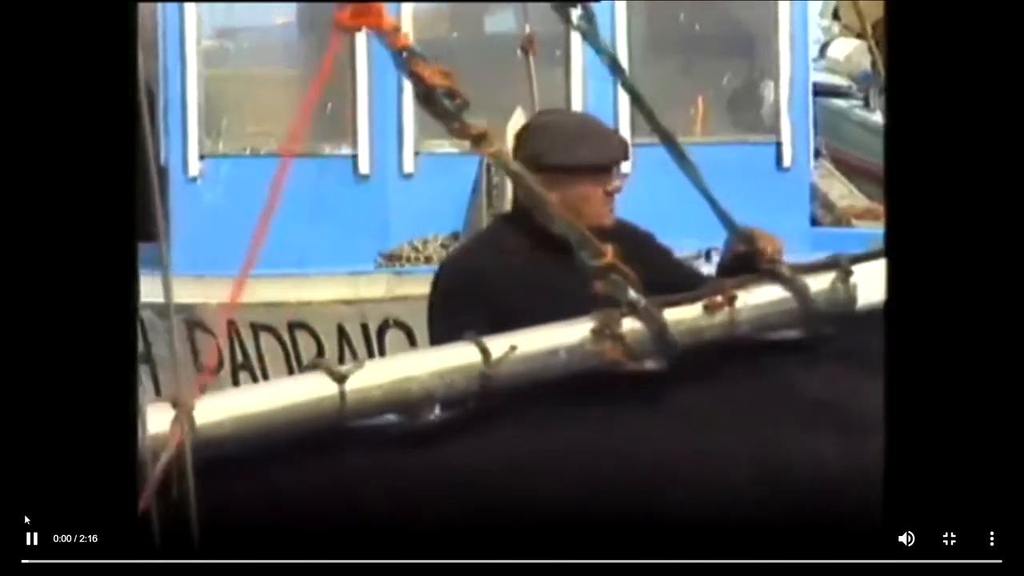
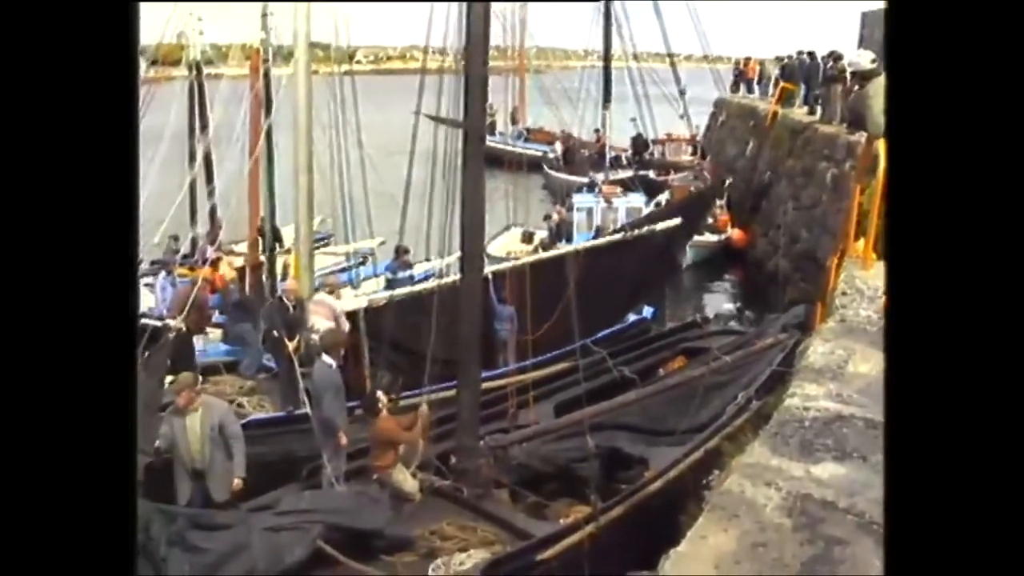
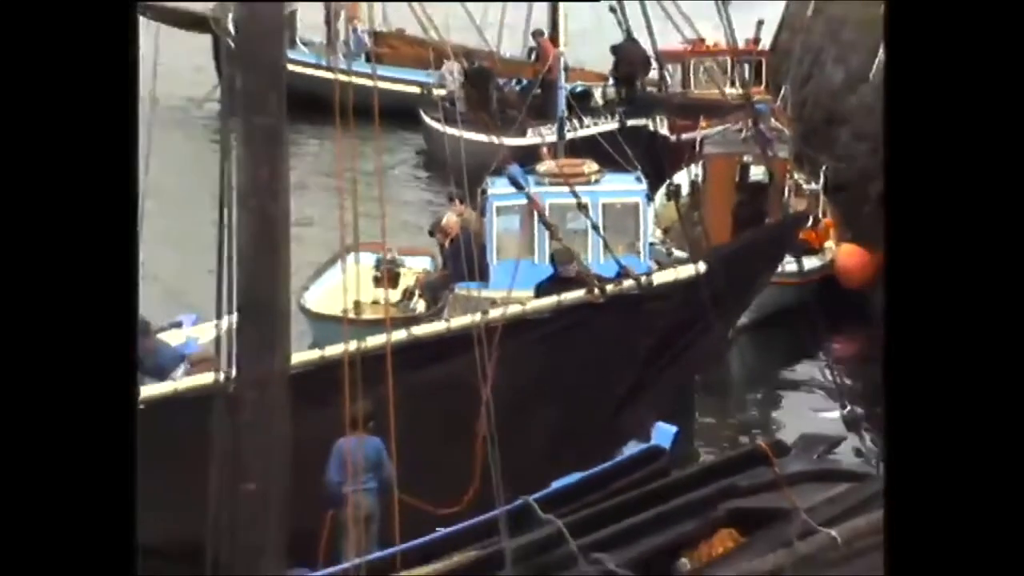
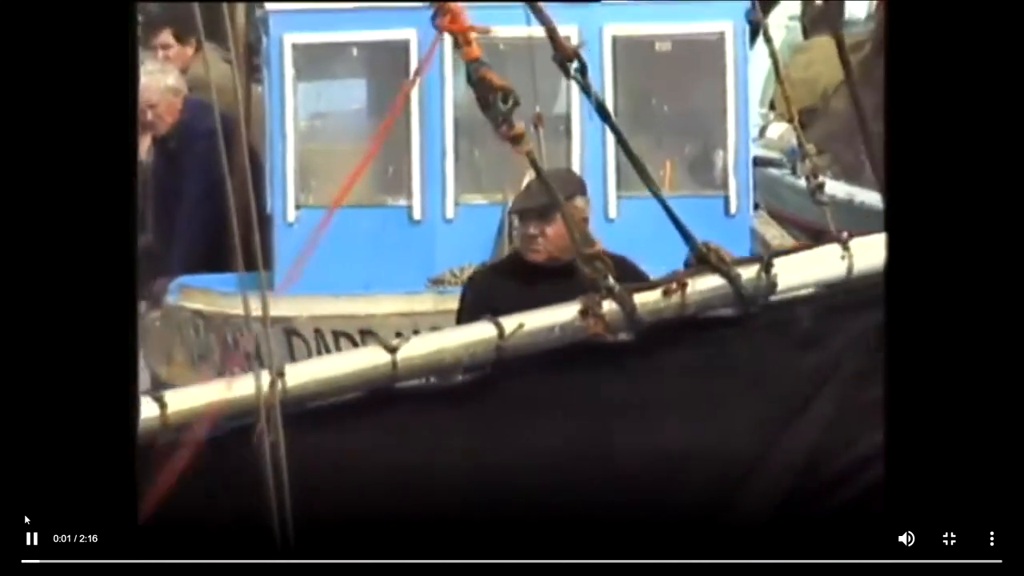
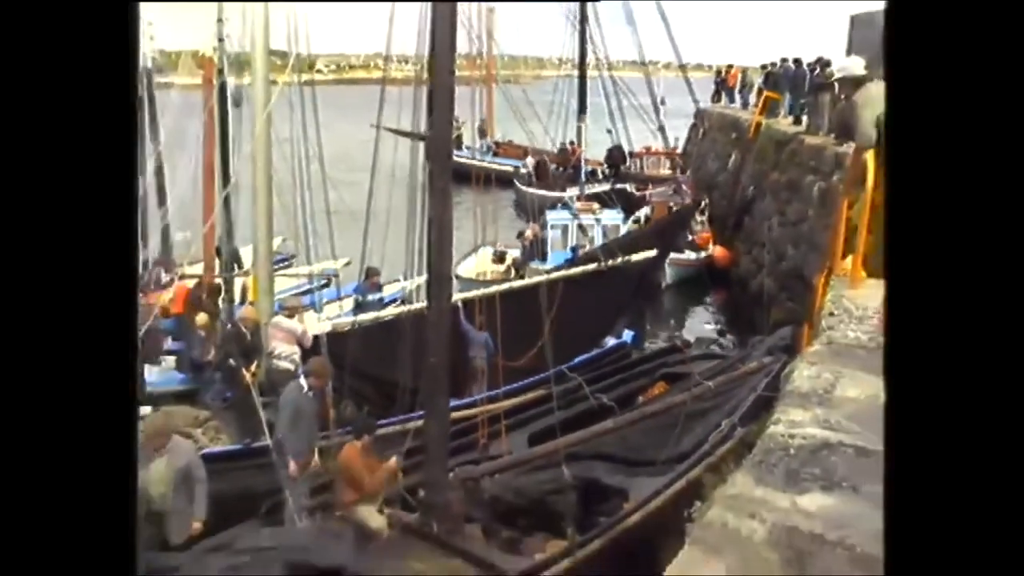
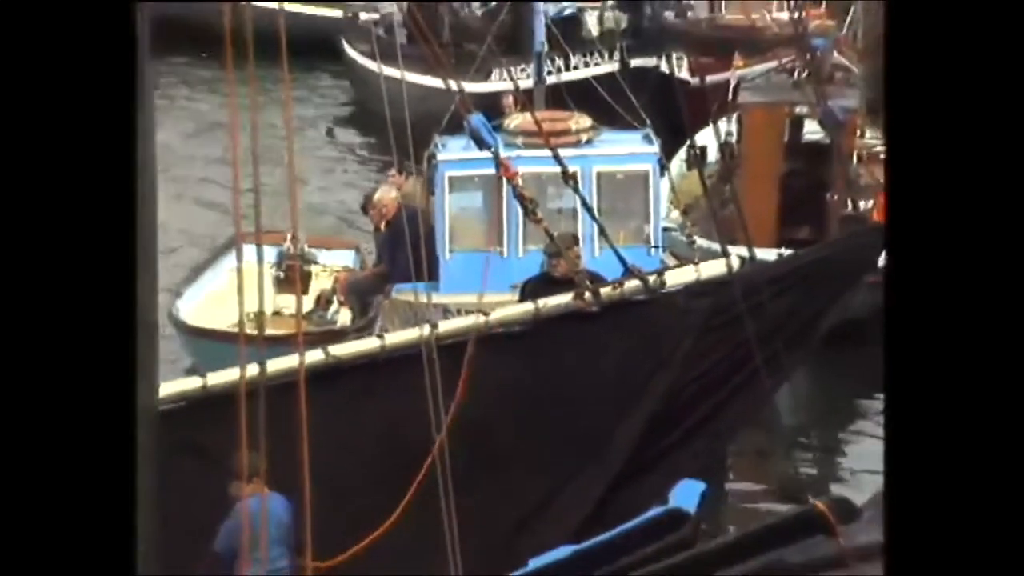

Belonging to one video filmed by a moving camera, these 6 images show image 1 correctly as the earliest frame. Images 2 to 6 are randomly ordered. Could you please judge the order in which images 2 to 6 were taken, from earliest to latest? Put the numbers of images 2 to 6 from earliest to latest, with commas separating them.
4, 6, 3, 5, 2
